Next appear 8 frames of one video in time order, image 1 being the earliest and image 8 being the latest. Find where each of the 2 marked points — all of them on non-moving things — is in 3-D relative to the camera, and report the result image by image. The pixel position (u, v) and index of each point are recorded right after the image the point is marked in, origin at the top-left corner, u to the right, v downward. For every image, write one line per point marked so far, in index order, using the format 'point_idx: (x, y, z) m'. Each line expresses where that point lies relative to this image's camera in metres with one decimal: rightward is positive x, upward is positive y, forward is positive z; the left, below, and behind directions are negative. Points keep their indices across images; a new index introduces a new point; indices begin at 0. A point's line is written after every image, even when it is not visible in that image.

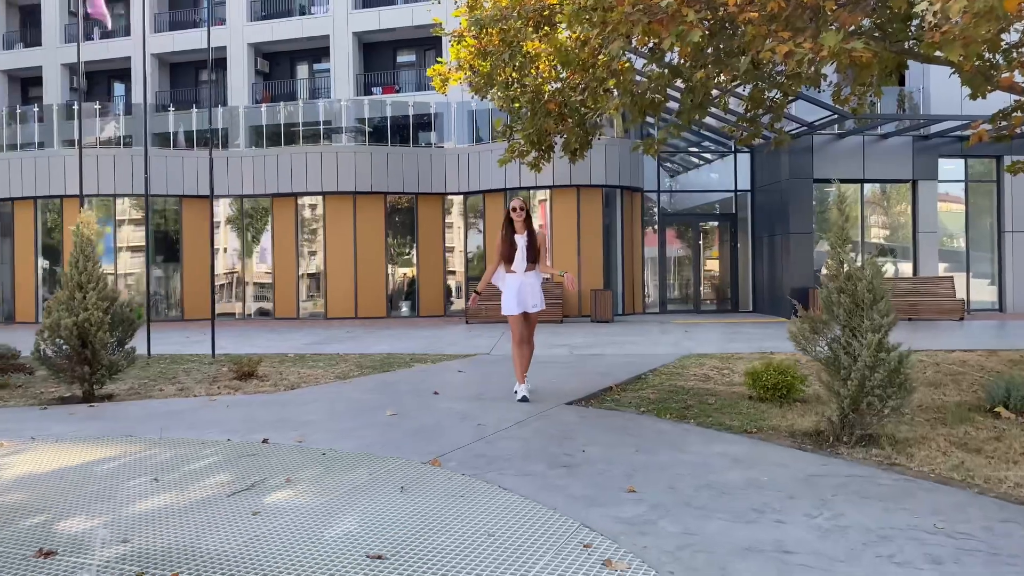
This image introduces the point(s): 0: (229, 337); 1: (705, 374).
0: (-5.1, -0.9, +15.2) m
1: (+2.1, -1.0, +9.3) m
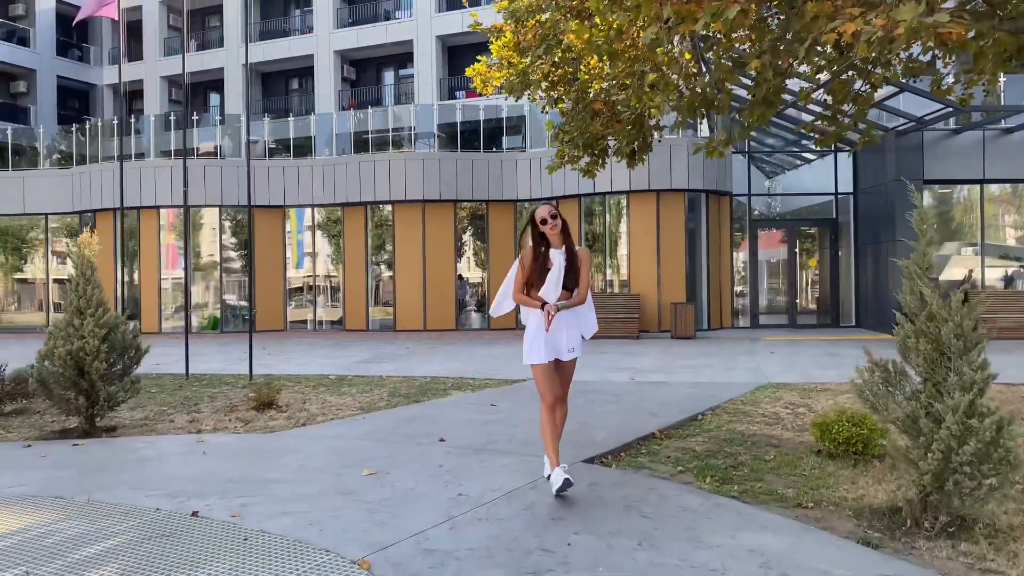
0: (-3.9, -1.1, +14.7) m
1: (+2.5, -1.2, +8.0) m
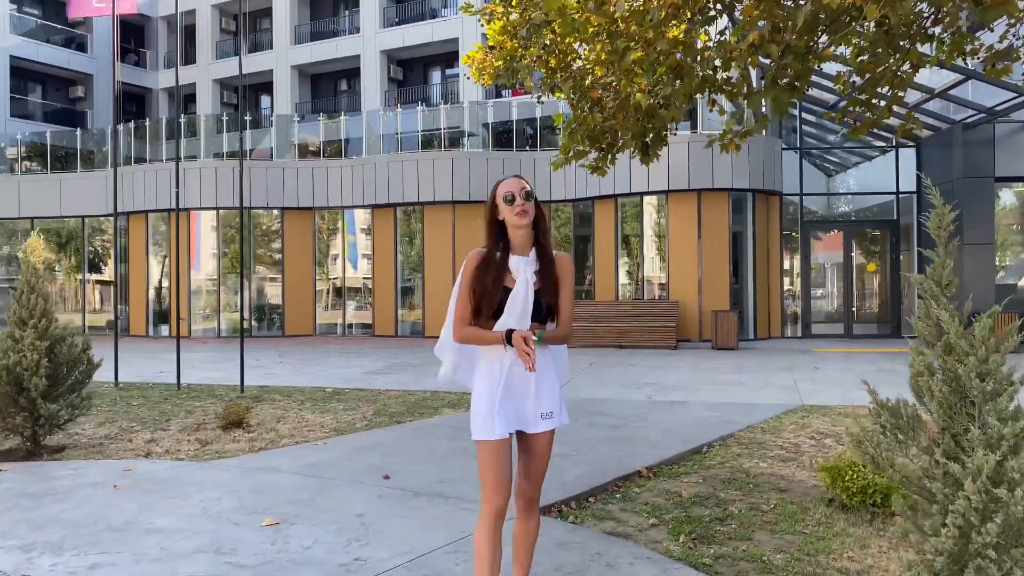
0: (-3.5, -1.2, +14.2) m
1: (+2.3, -1.3, +7.0) m
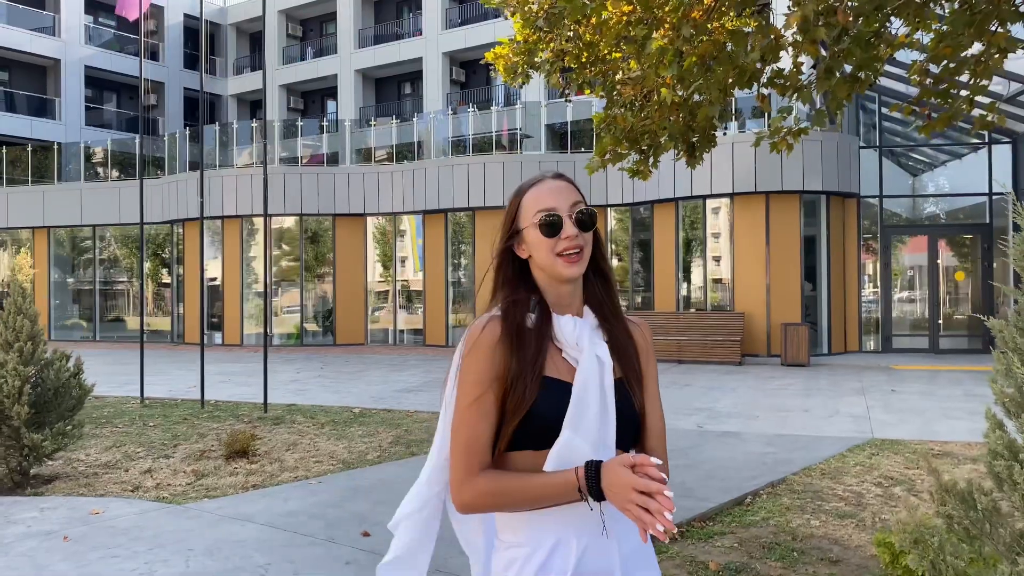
0: (-2.7, -1.4, +13.7) m
1: (+2.4, -1.5, +6.0) m
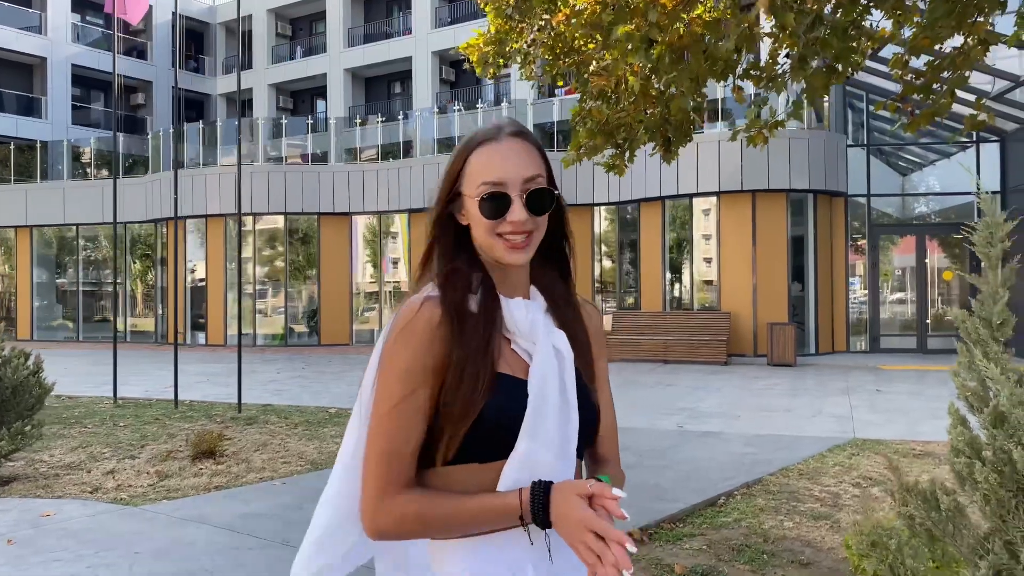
0: (-3.0, -1.4, +13.5) m
1: (+2.2, -1.4, +5.8) m
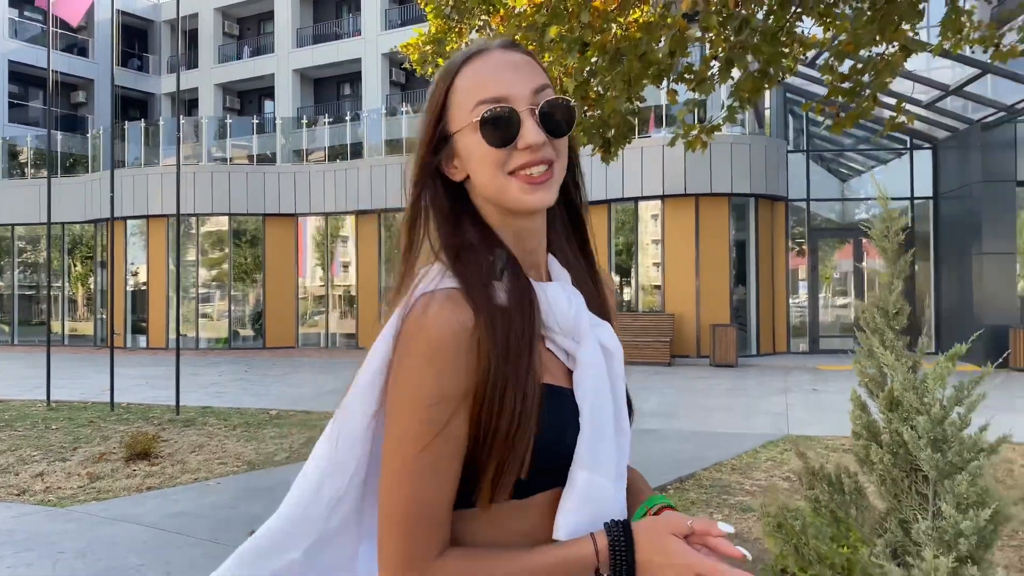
0: (-3.9, -1.4, +13.3) m
1: (+1.8, -1.4, +6.0) m
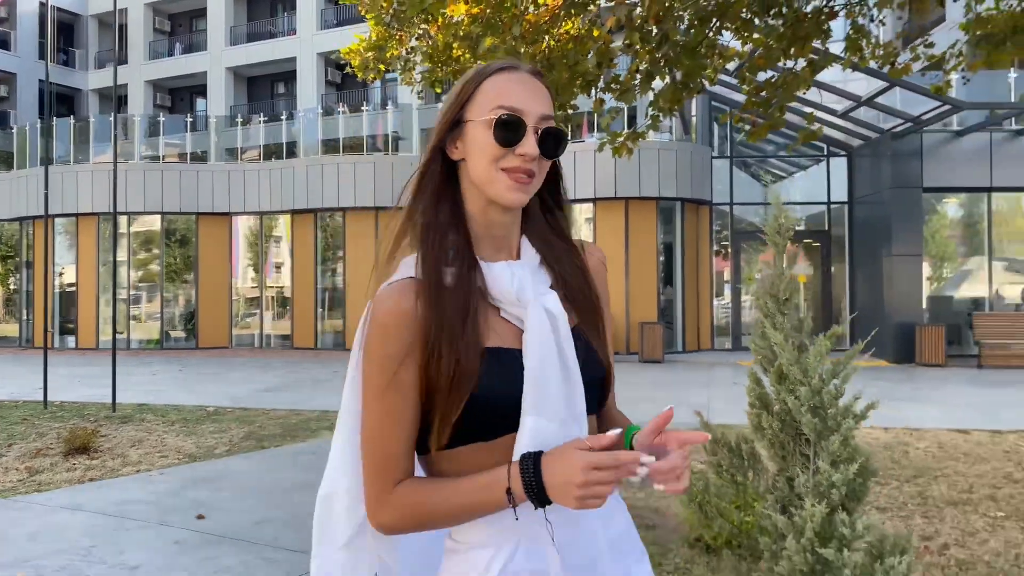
0: (-4.9, -1.4, +13.3) m
1: (+1.3, -1.4, +6.4) m
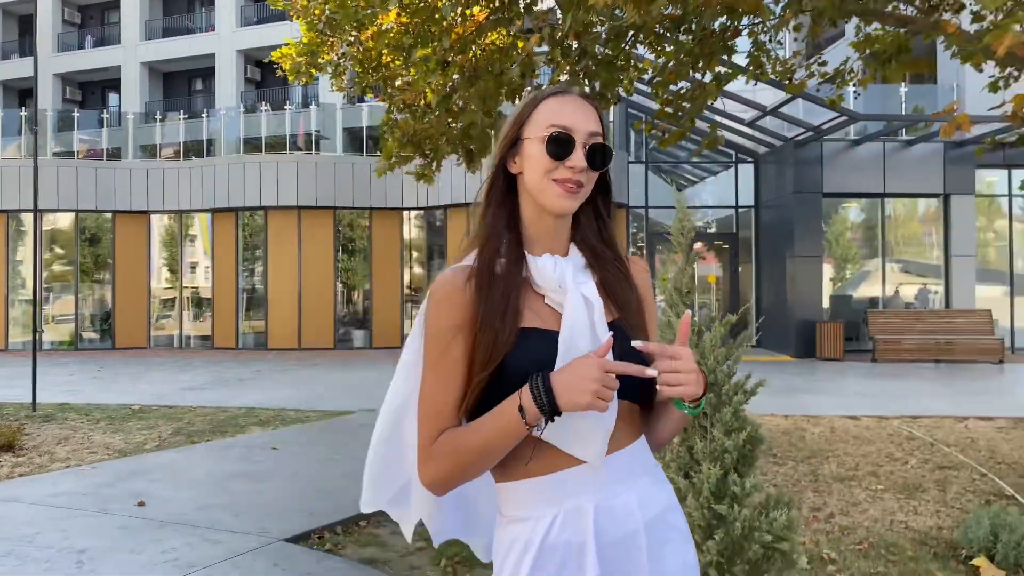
0: (-6.1, -1.3, +13.2) m
1: (+0.7, -1.4, +6.8) m
